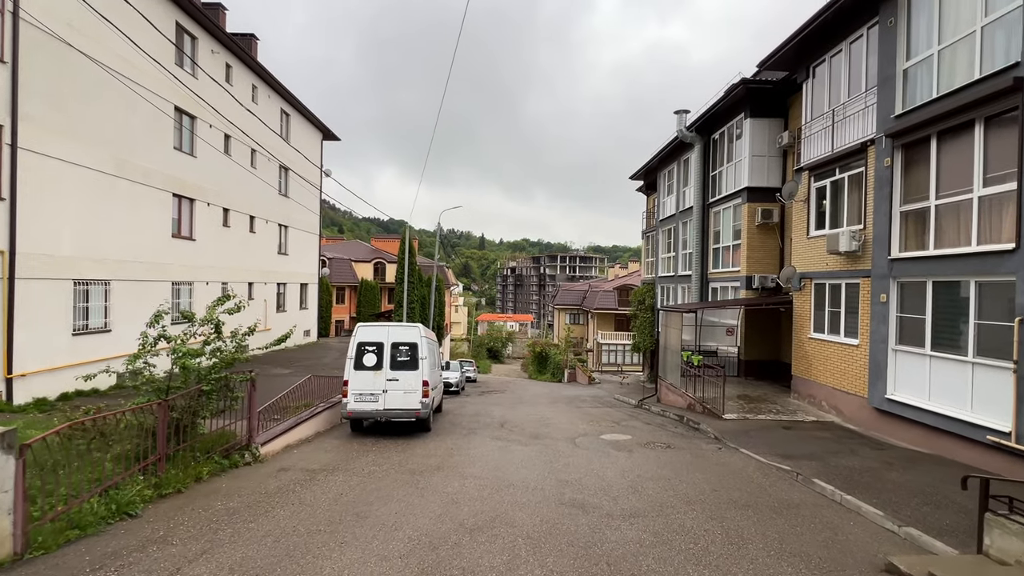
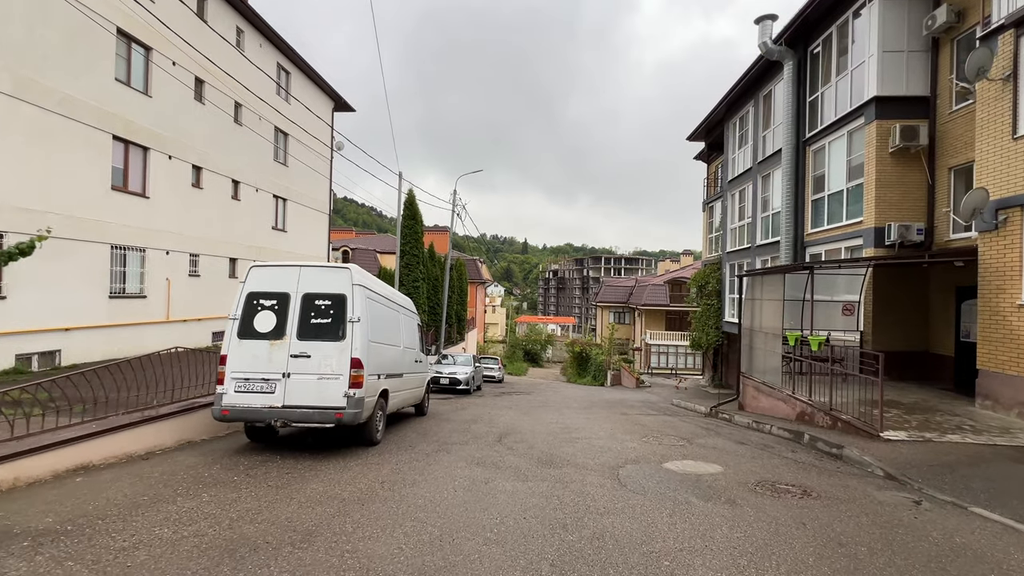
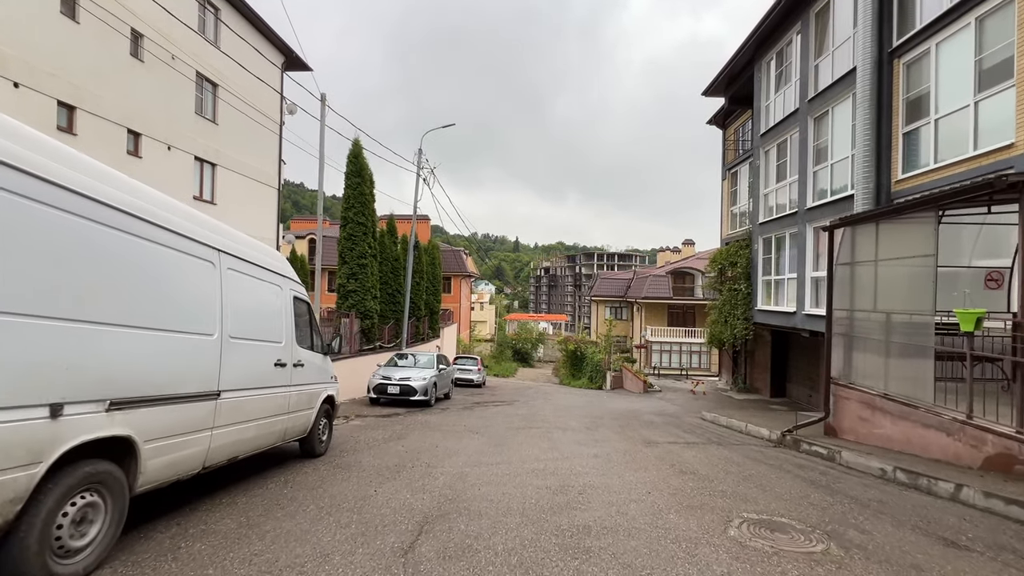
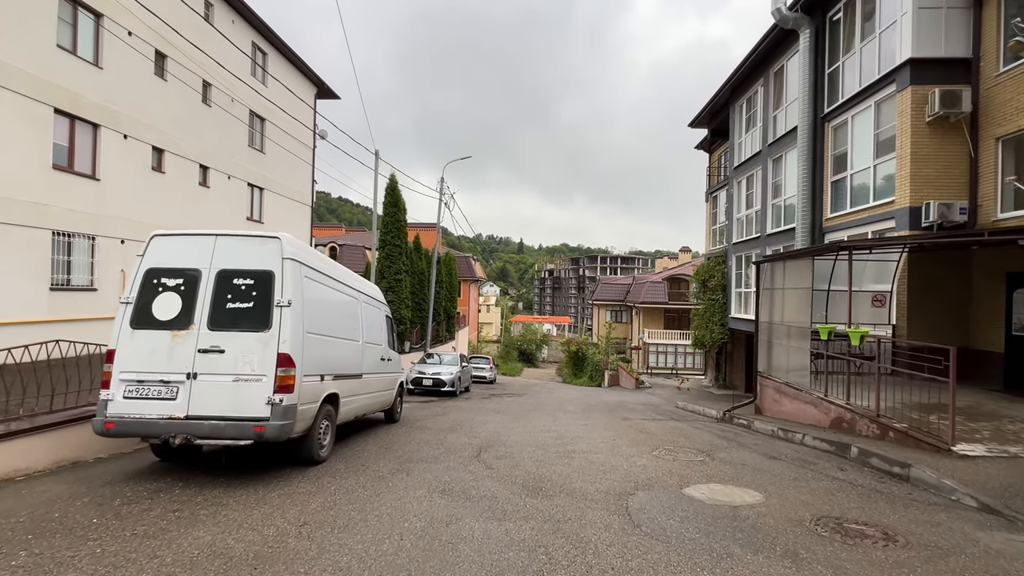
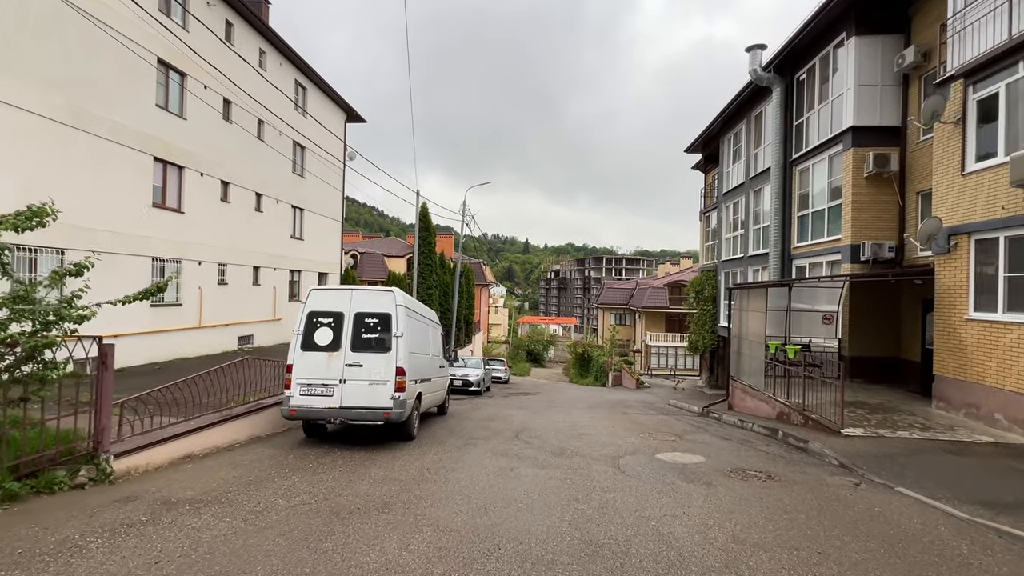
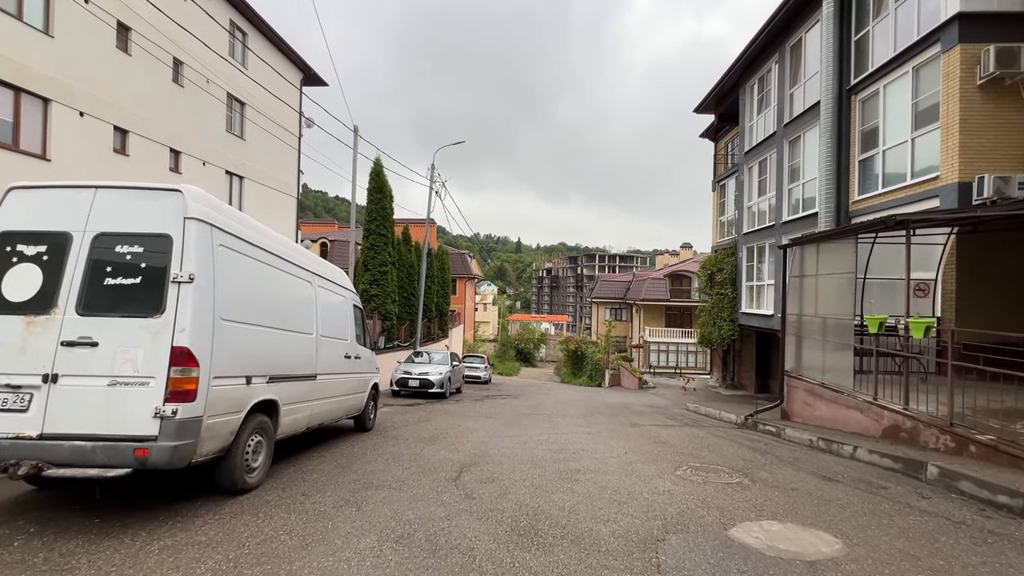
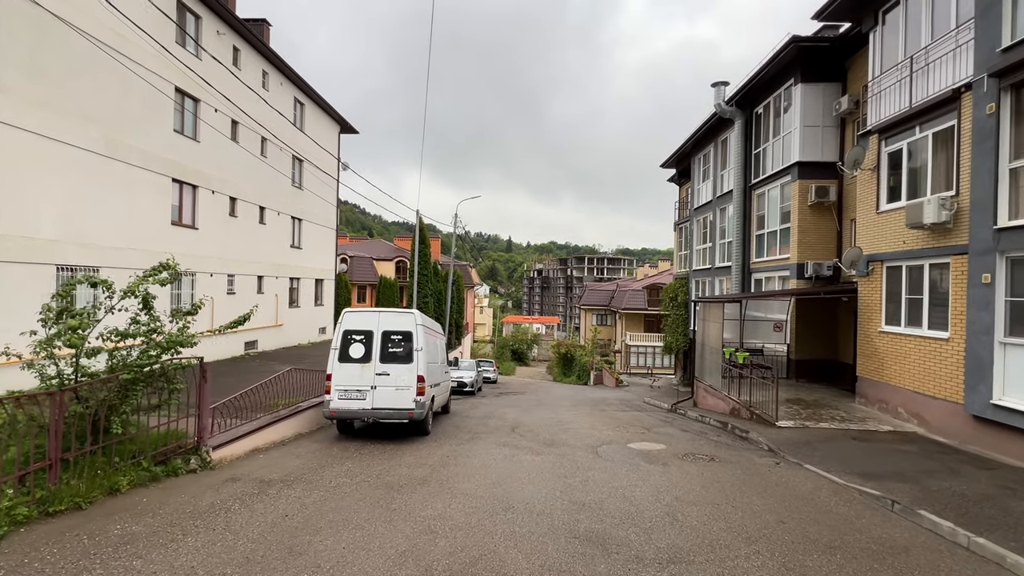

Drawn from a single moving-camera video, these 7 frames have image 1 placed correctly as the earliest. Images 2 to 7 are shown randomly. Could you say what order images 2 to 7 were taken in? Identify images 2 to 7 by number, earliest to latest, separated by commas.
7, 5, 2, 4, 6, 3
